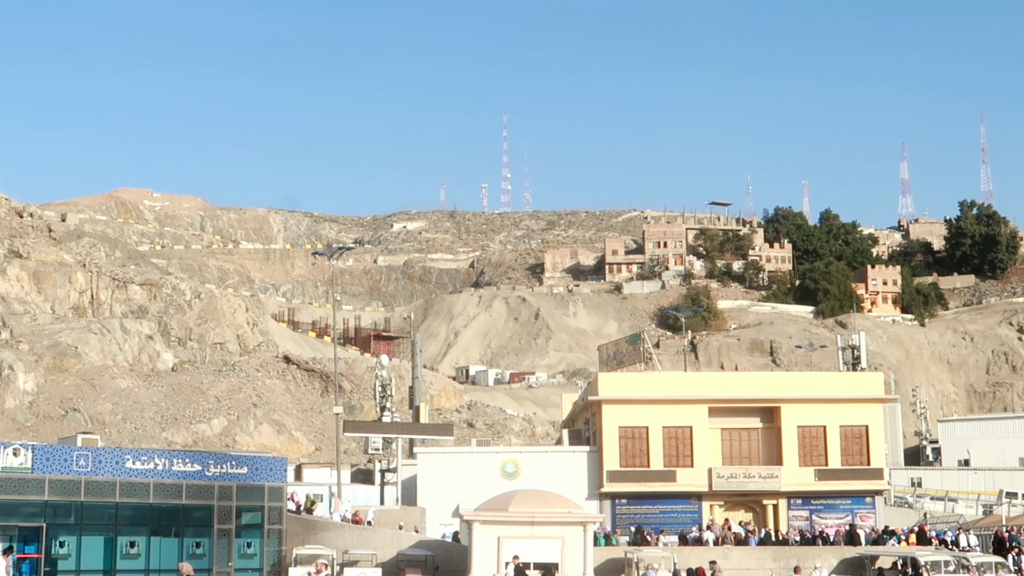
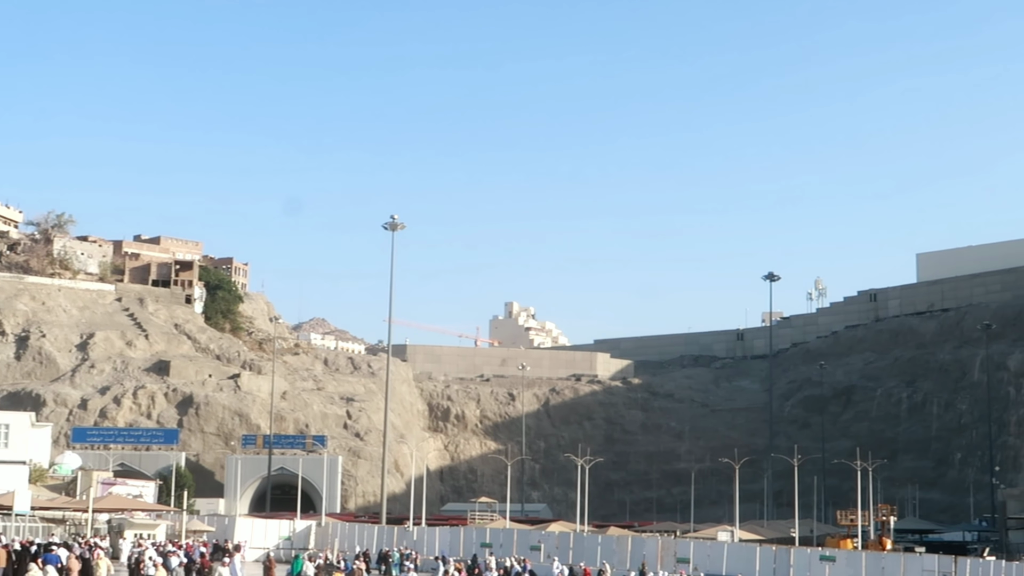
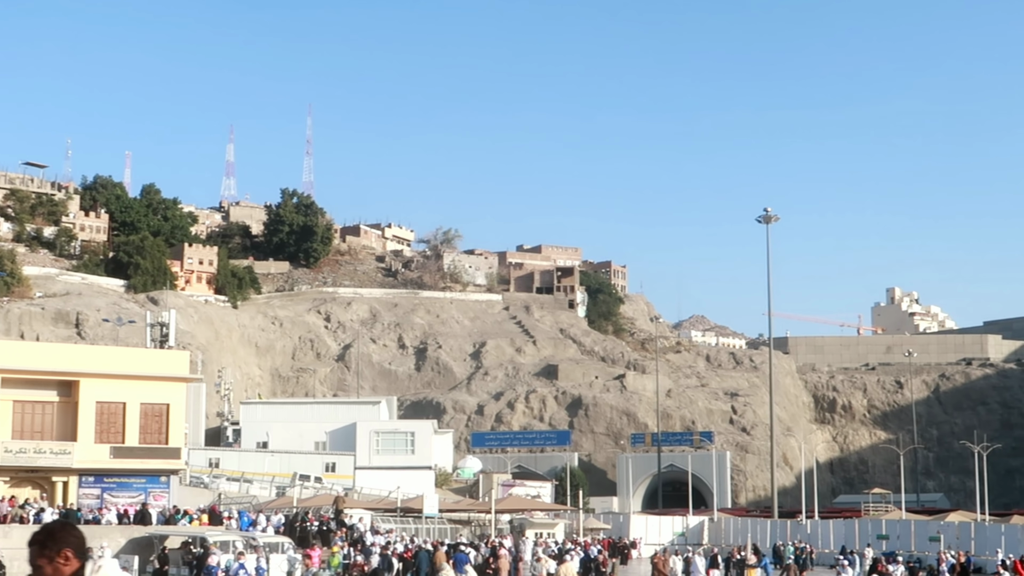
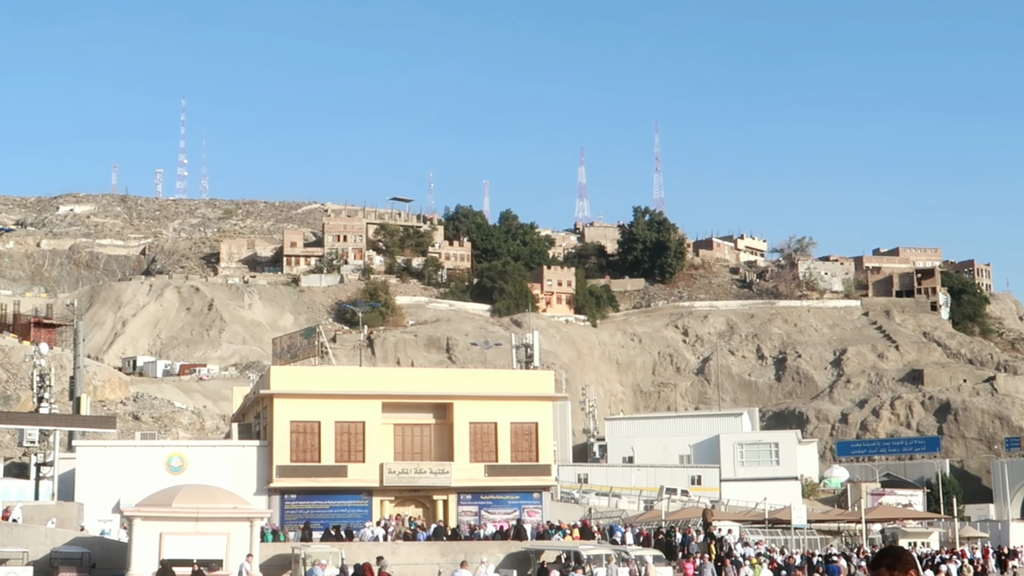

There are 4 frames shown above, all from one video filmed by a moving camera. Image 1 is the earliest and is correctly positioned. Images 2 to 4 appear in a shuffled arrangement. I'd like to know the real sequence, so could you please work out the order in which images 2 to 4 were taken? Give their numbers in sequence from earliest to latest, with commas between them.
4, 3, 2
